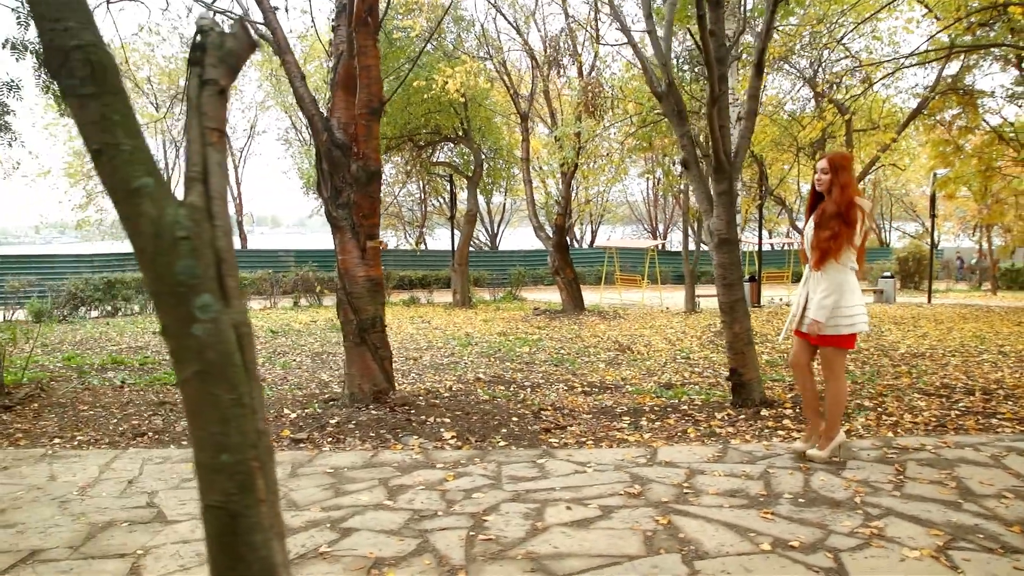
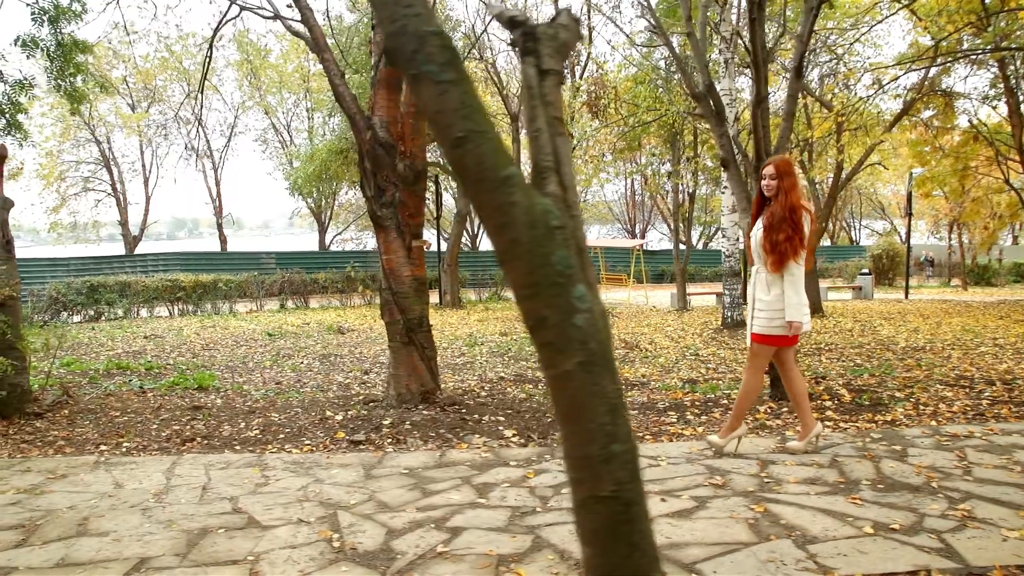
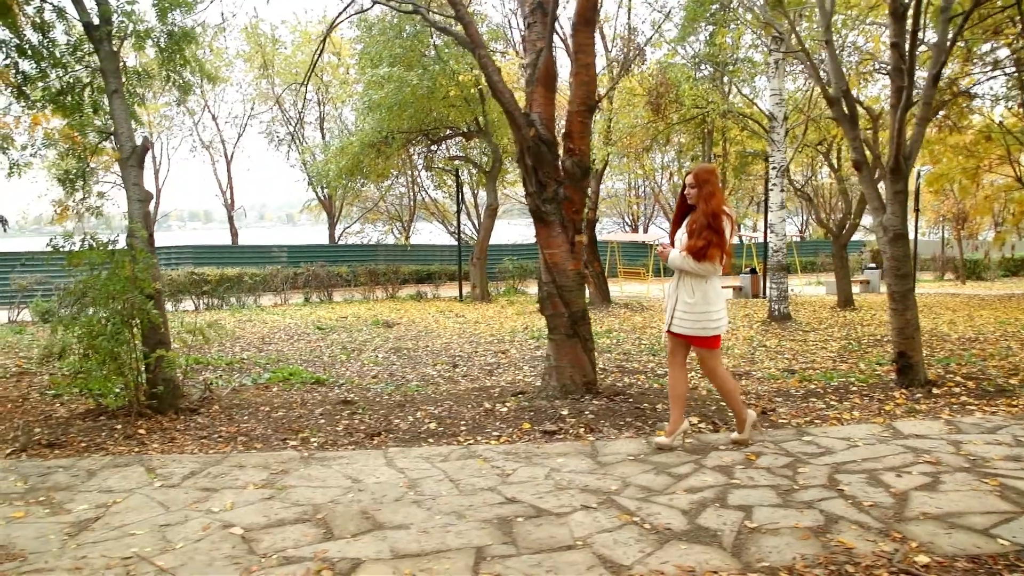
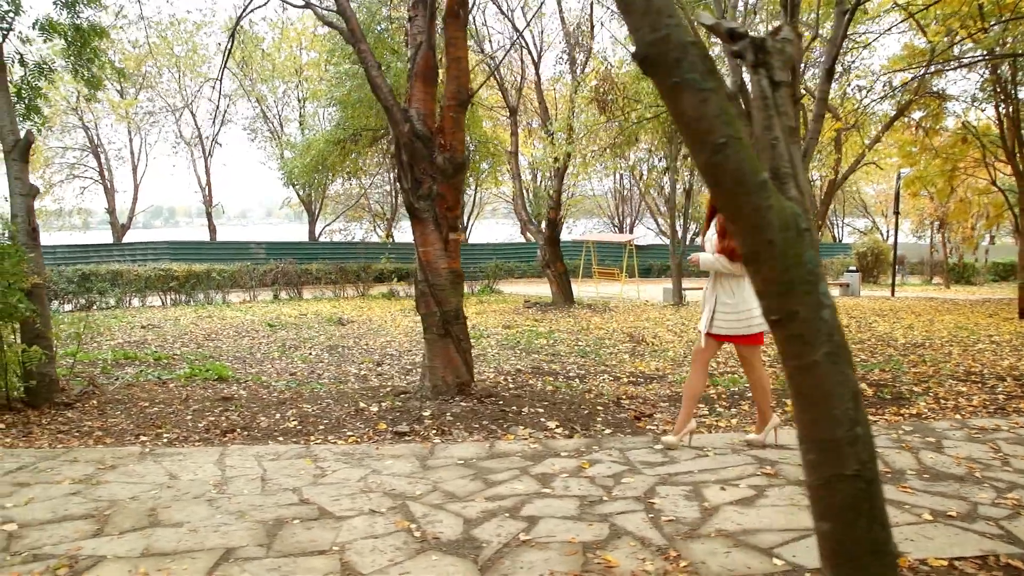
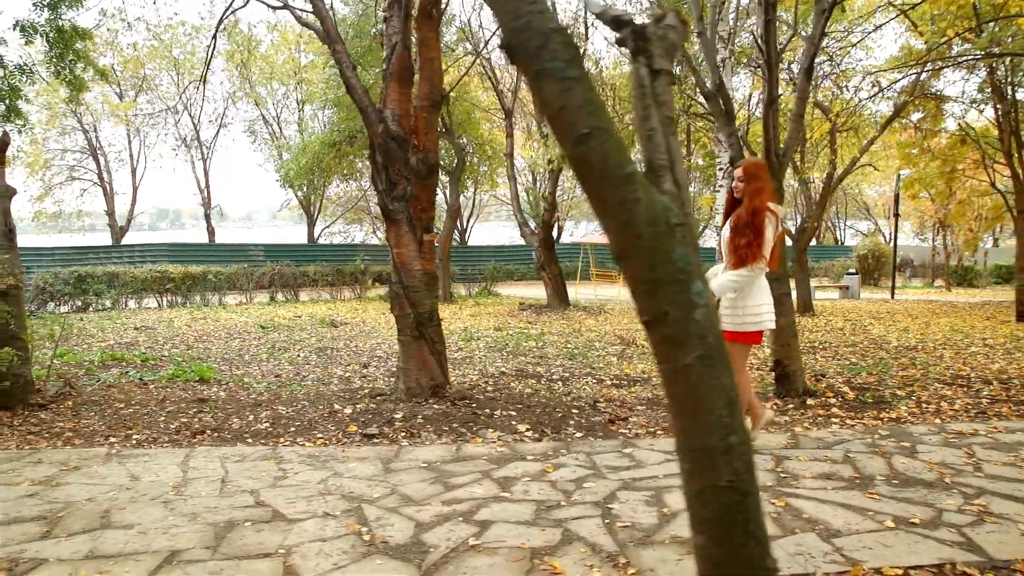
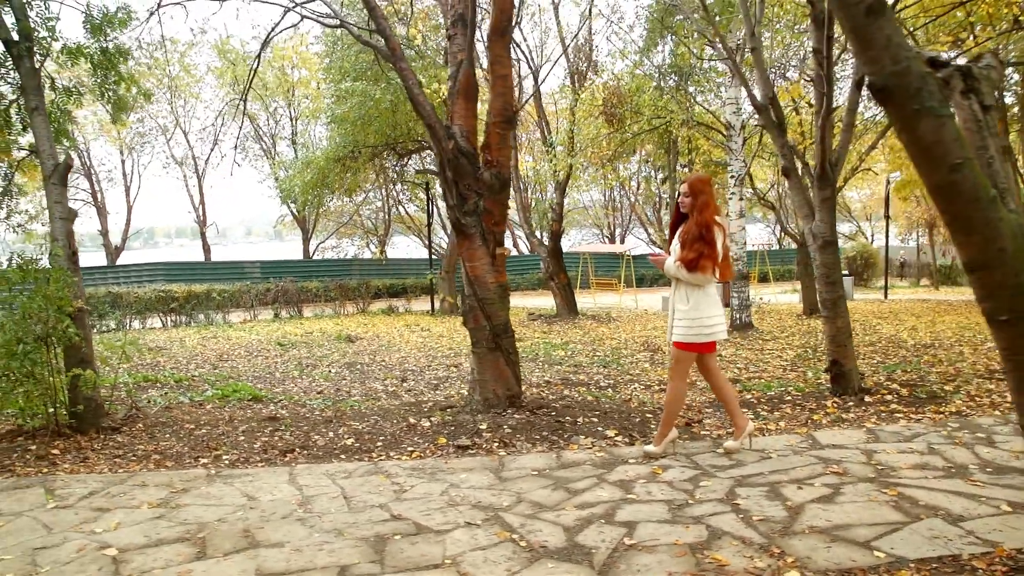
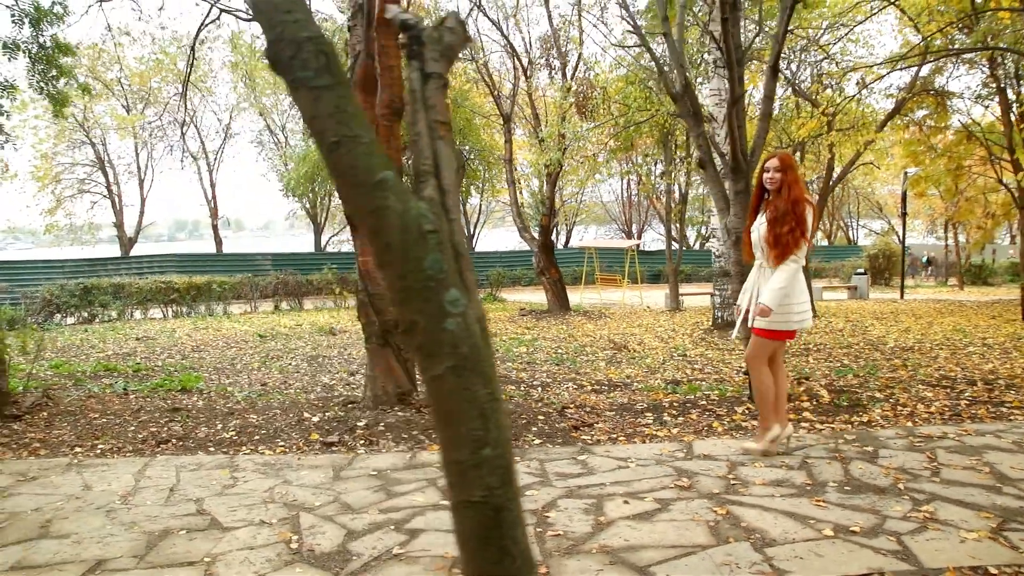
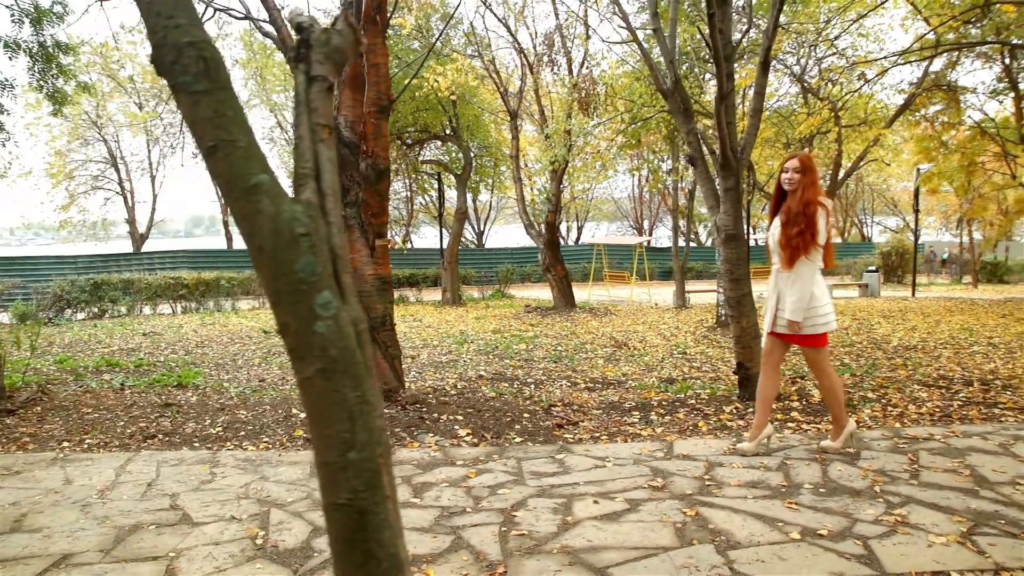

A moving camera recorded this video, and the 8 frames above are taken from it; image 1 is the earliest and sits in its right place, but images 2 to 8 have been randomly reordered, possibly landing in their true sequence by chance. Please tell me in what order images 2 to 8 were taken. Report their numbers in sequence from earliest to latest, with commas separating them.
8, 7, 2, 5, 4, 6, 3
